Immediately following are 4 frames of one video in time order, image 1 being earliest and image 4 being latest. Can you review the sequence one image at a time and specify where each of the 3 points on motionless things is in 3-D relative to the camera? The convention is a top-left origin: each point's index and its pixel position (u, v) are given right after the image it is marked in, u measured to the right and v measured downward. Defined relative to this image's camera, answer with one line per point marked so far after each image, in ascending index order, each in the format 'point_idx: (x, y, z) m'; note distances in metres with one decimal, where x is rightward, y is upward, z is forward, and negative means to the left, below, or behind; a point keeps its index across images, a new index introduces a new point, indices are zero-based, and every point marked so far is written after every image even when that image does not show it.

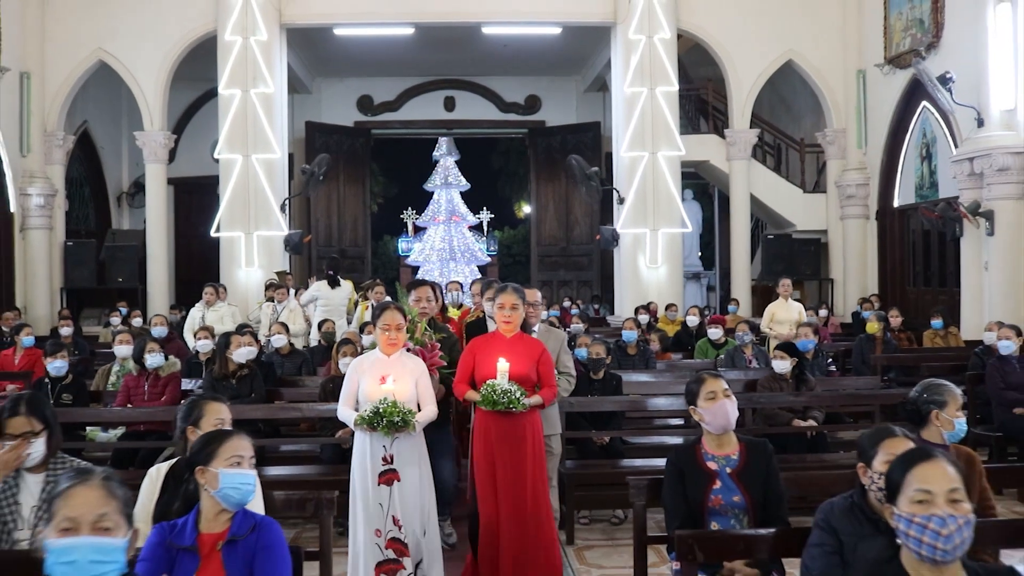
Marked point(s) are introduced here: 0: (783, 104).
0: (+2.9, +2.0, +17.5) m
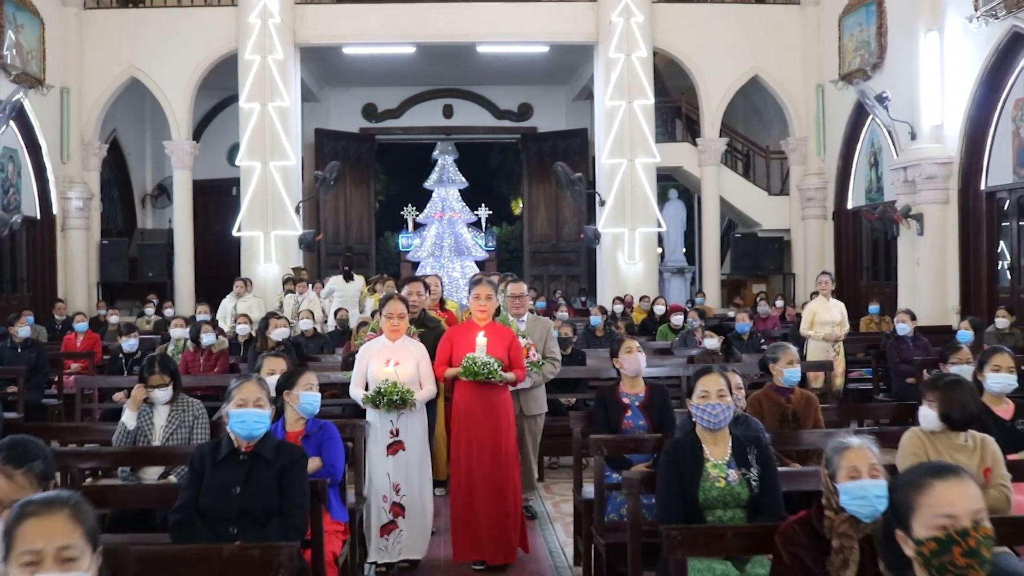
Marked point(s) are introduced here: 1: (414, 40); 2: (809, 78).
0: (+2.8, +2.1, +19.1) m
1: (-1.0, +2.5, +16.1) m
2: (+3.0, +2.2, +16.8) m
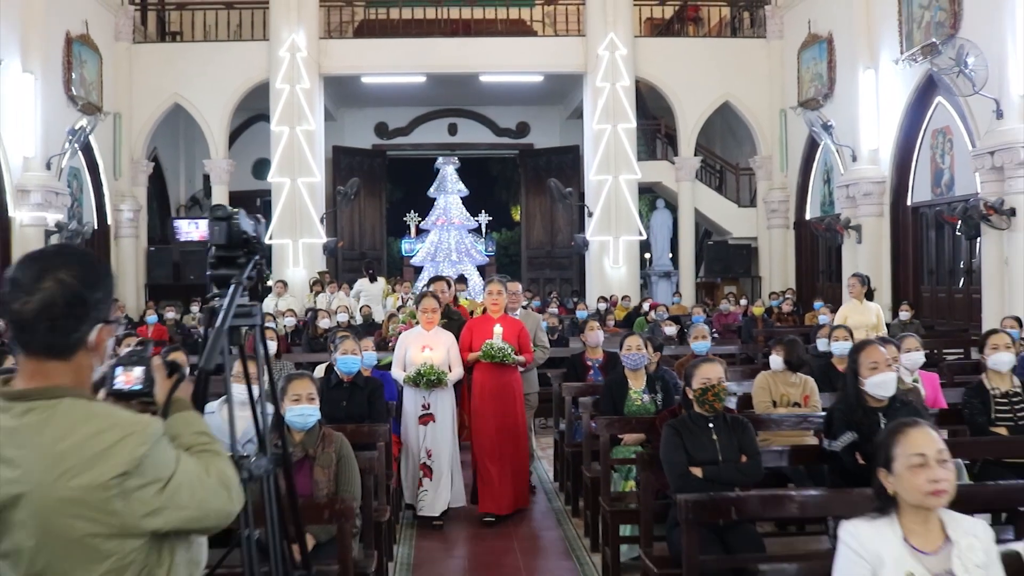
0: (+2.8, +2.0, +21.3) m
1: (-1.0, +2.4, +18.3) m
2: (+3.0, +2.1, +19.0) m
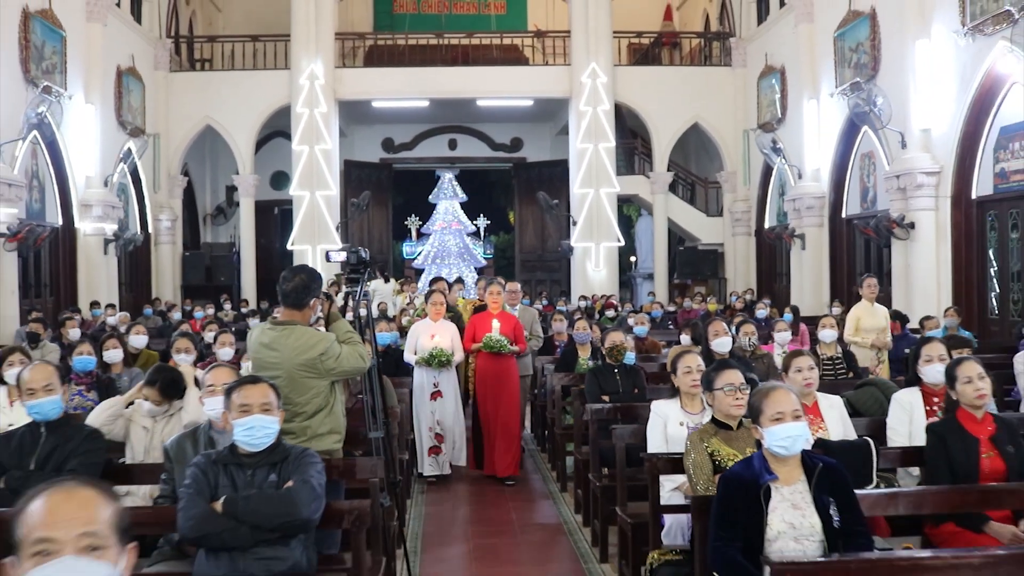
0: (+2.7, +2.0, +23.7) m
1: (-1.1, +2.4, +20.8) m
2: (+2.9, +2.1, +21.4) m
